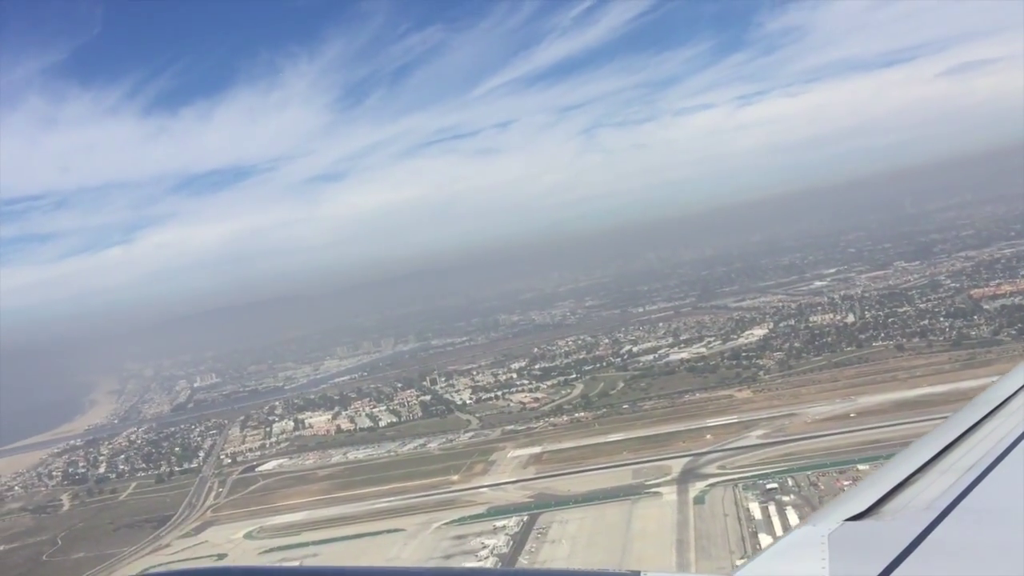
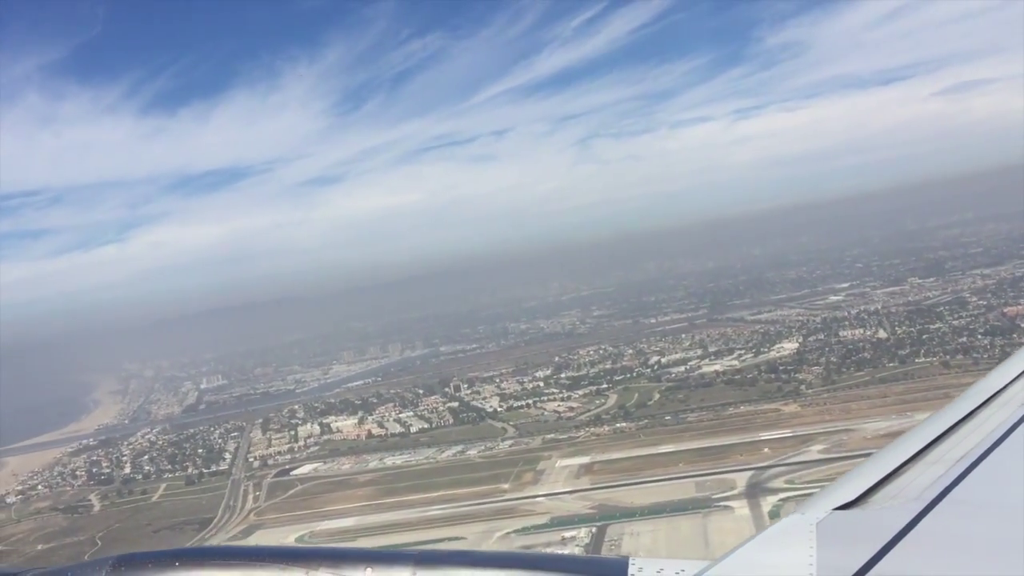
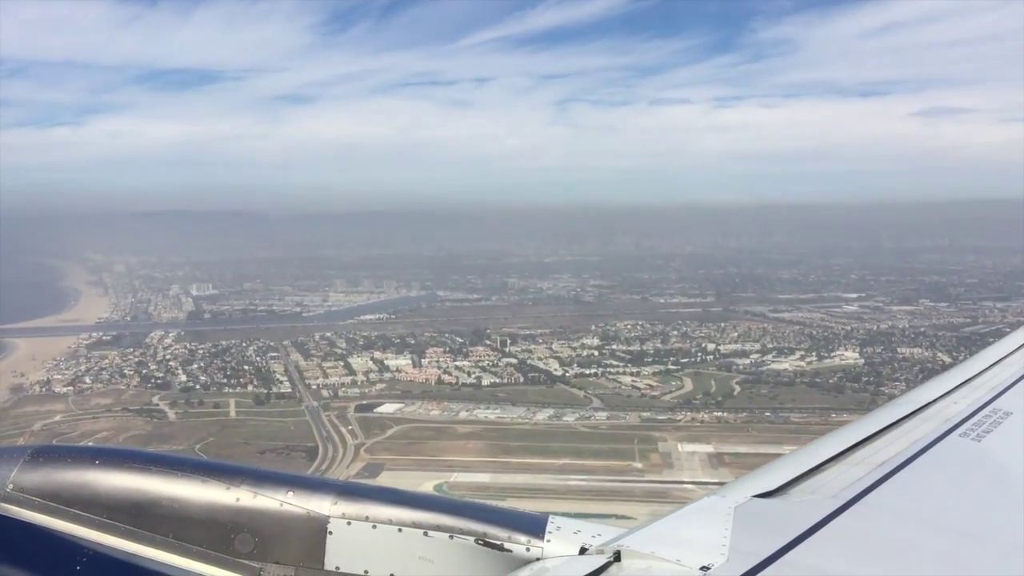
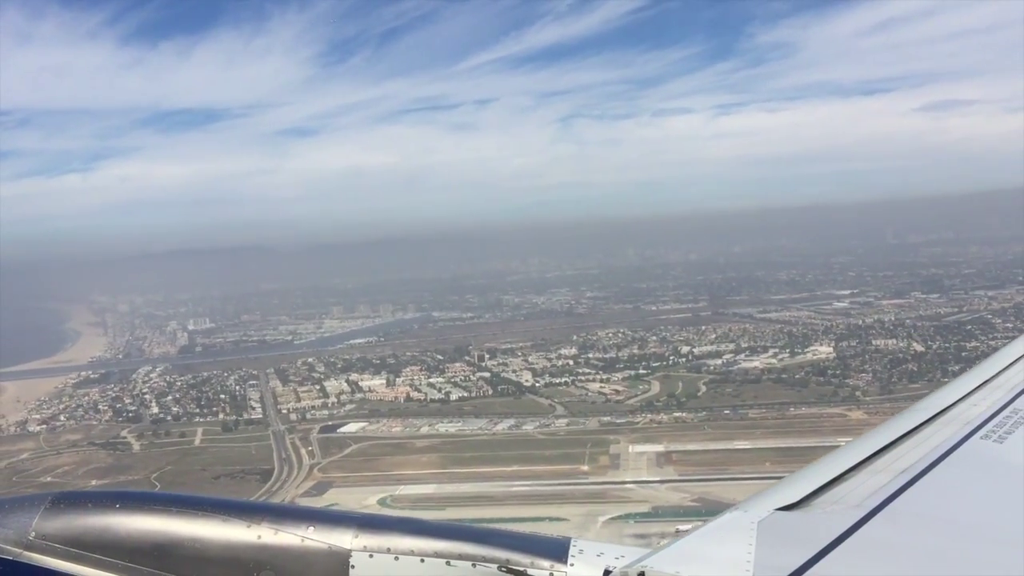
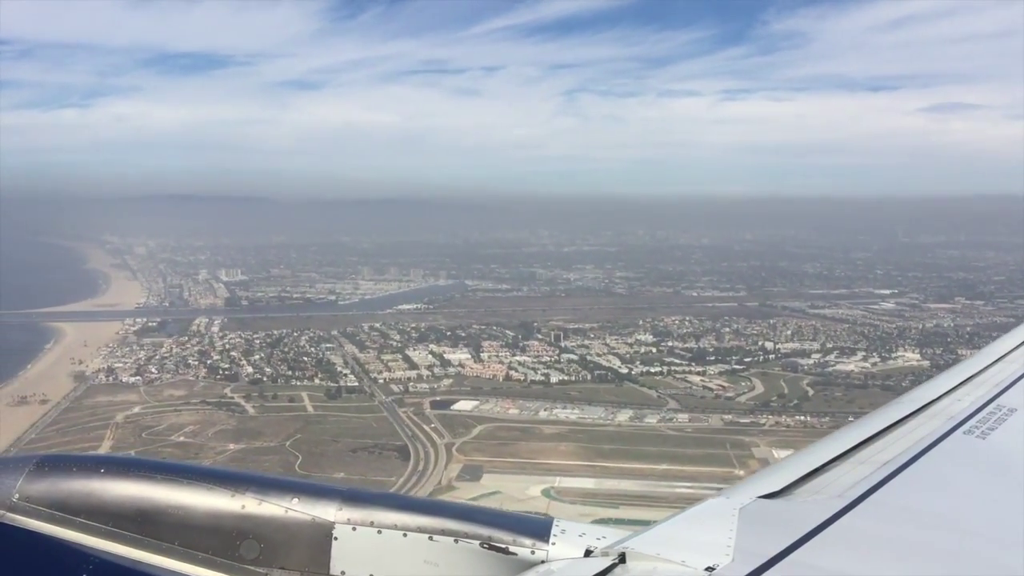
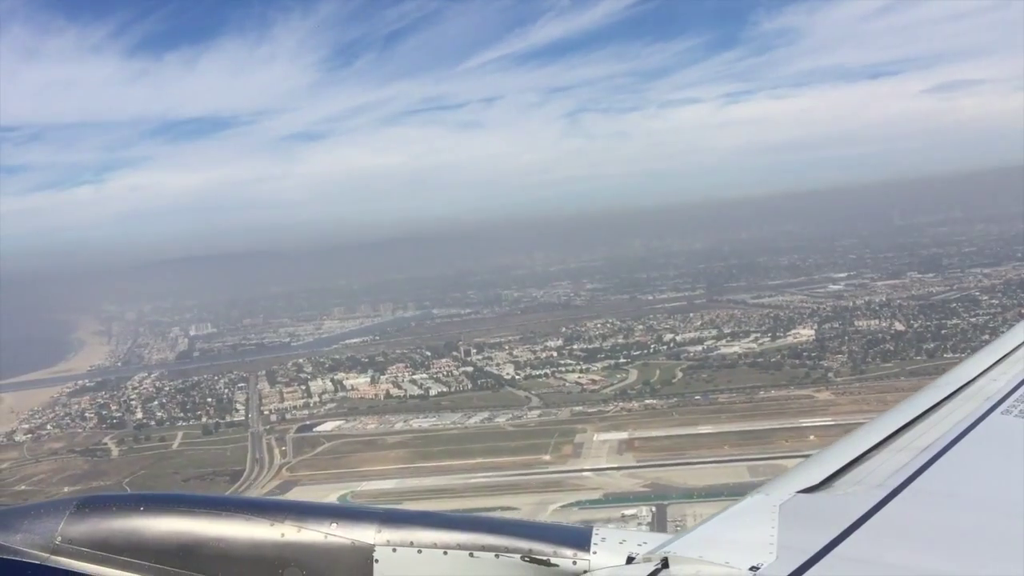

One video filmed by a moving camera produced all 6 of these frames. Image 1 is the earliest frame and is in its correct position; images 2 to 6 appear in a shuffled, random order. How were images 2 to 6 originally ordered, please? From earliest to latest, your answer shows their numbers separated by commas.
2, 6, 4, 3, 5
